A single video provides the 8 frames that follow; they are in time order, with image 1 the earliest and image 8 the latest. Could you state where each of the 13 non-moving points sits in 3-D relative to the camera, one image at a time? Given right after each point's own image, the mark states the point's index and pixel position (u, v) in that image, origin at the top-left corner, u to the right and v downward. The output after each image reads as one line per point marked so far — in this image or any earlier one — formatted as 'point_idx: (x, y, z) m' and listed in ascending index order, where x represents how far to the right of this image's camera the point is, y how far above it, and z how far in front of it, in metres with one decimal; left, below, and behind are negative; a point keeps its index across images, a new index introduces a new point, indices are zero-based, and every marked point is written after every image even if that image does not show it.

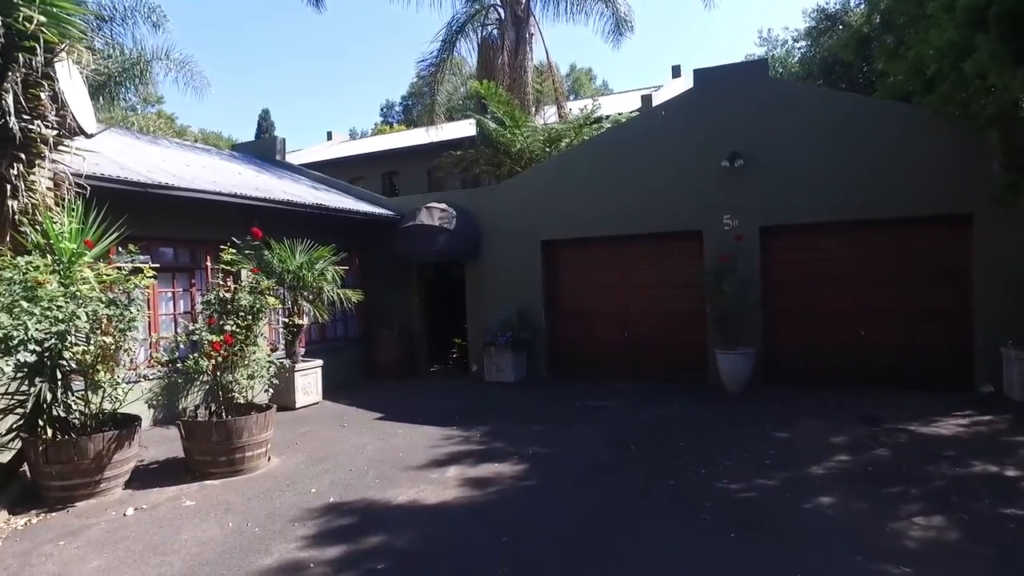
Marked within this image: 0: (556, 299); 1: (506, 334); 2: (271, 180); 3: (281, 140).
0: (+0.7, -0.2, +12.2) m
1: (-0.1, -0.7, +11.4) m
2: (-3.9, +1.7, +12.1) m
3: (-4.8, +3.0, +15.4) m
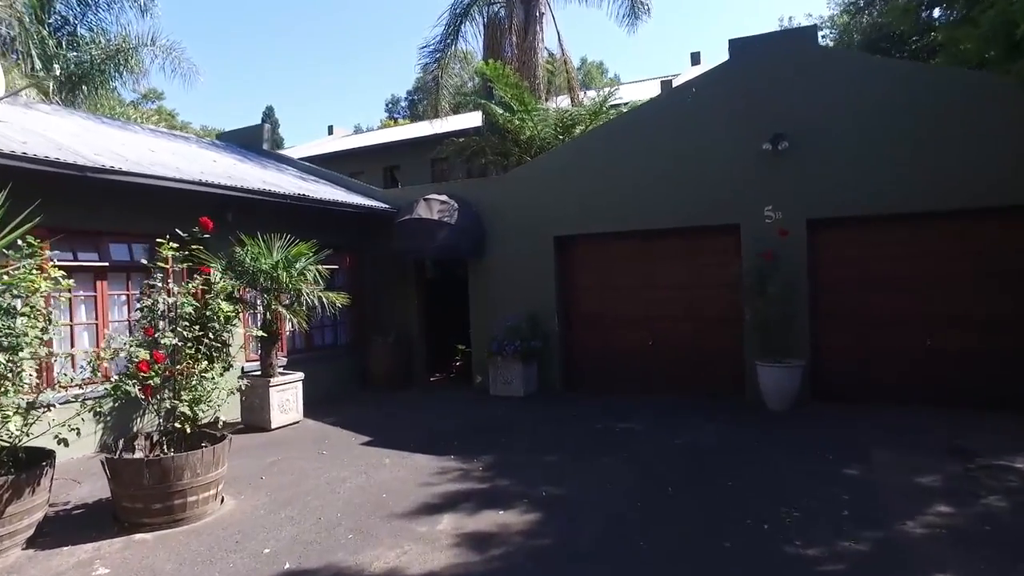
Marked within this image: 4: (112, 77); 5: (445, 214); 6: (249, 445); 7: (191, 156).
0: (+0.8, -0.2, +10.8) m
1: (0.0, -0.7, +10.1) m
2: (-3.8, +1.7, +10.9) m
3: (-4.6, +3.0, +14.1) m
4: (-10.3, +5.5, +19.2) m
5: (-1.0, +1.1, +10.9) m
6: (-2.7, -1.6, +7.7) m
7: (-4.4, +1.8, +10.1) m
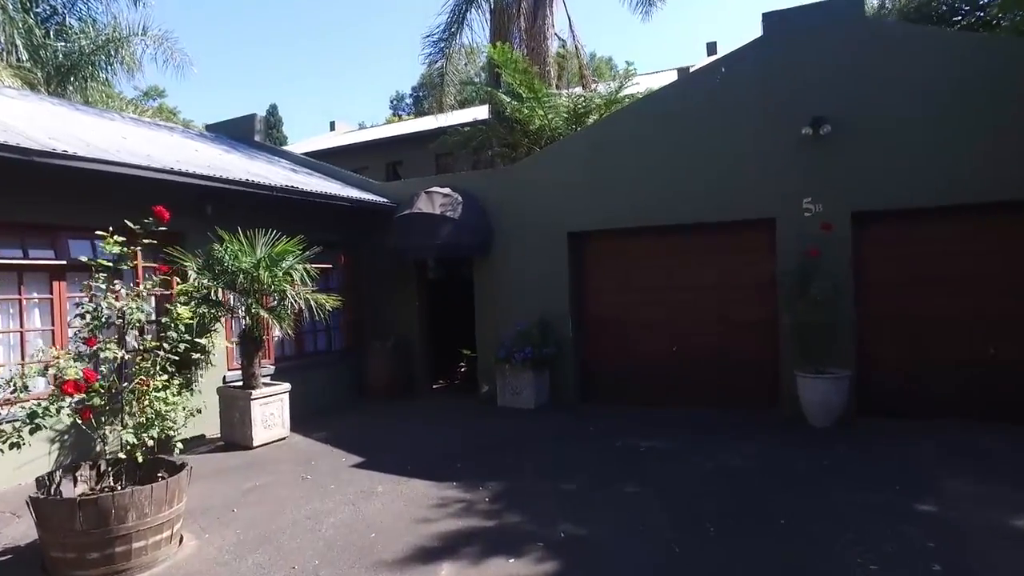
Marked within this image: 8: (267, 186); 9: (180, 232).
0: (+0.9, -0.2, +9.9) m
1: (+0.2, -0.8, +9.2) m
2: (-3.7, +1.7, +10.0) m
3: (-4.5, +3.0, +13.2) m
4: (-10.1, +5.4, +18.4) m
5: (-0.9, +1.1, +10.0) m
6: (-2.6, -1.6, +6.8) m
7: (-4.2, +1.8, +9.3) m
8: (-2.7, +1.1, +8.2) m
9: (-3.5, +0.6, +7.9) m
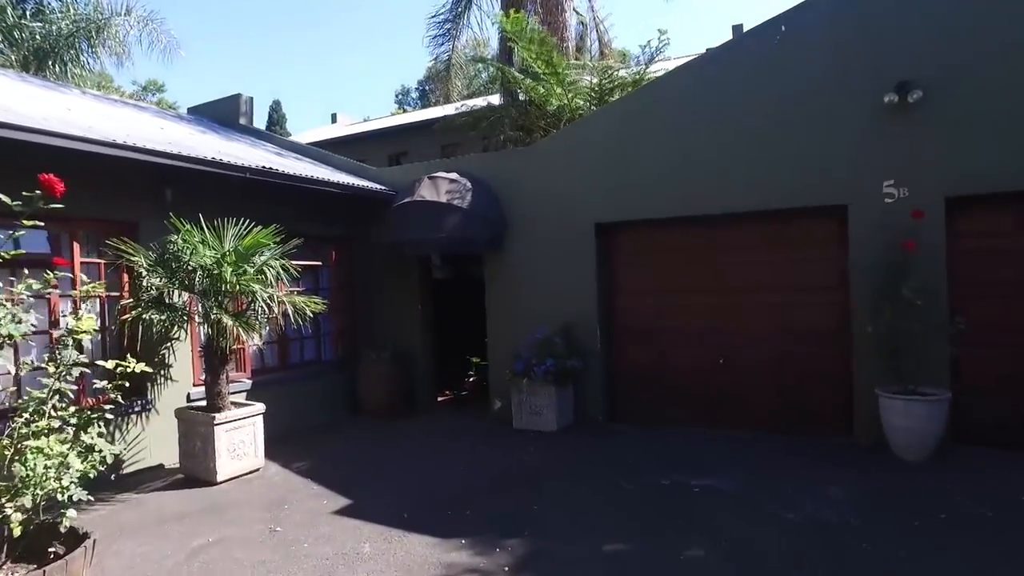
0: (+1.1, -0.2, +8.5) m
1: (+0.3, -0.8, +7.8) m
2: (-3.5, +1.7, +8.6) m
3: (-4.3, +3.0, +11.9) m
4: (-9.9, +5.4, +17.2) m
5: (-0.7, +1.1, +8.6) m
6: (-2.4, -1.6, +5.4) m
7: (-4.1, +1.8, +7.9) m
8: (-2.5, +1.1, +6.8) m
9: (-3.4, +0.6, +6.6) m
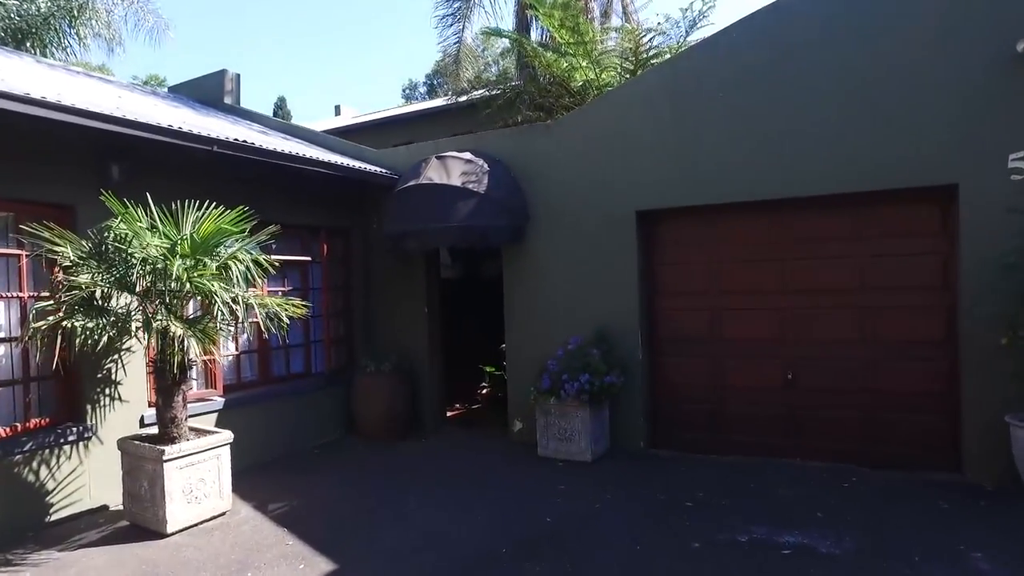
0: (+1.4, -0.2, +7.2) m
1: (+0.6, -0.8, +6.4) m
2: (-3.2, +1.7, +7.3) m
3: (-4.0, +3.0, +10.6) m
4: (-9.5, +5.4, +15.9) m
5: (-0.4, +1.1, +7.3) m
6: (-2.2, -1.6, +4.1) m
7: (-3.8, +1.8, +6.6) m
8: (-2.3, +1.1, +5.5) m
9: (-3.1, +0.6, +5.3) m
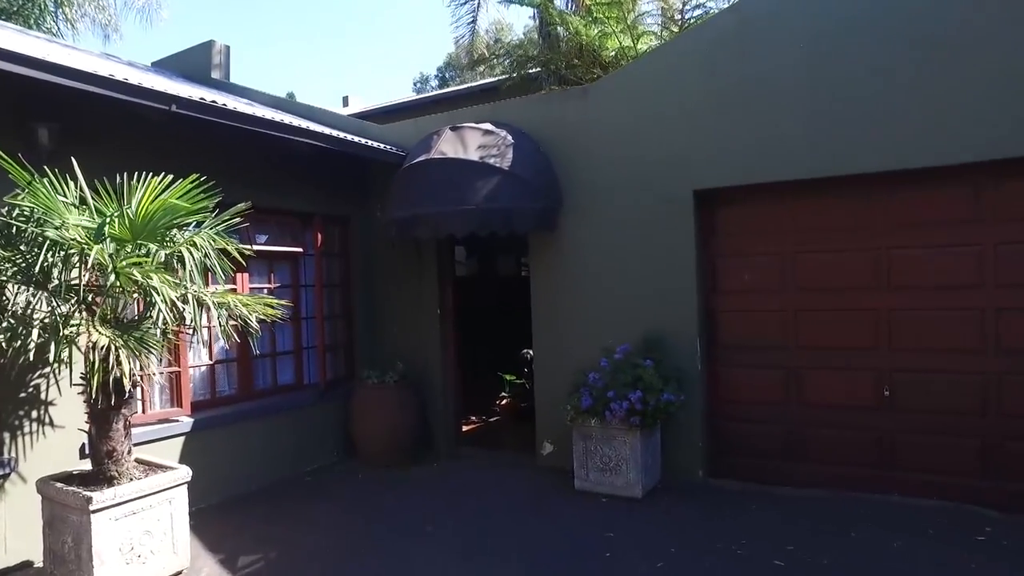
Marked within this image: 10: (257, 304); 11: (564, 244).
0: (+1.6, -0.2, +5.9) m
1: (+0.8, -0.7, +5.2) m
2: (-3.0, +1.7, +6.2) m
3: (-3.7, +3.0, +9.4) m
4: (-9.2, +5.5, +14.8) m
5: (-0.2, +1.1, +6.0) m
6: (-2.1, -1.6, +2.9) m
7: (-3.6, +1.8, +5.5) m
8: (-2.1, +1.2, +4.3) m
9: (-2.9, +0.6, +4.1) m
10: (-1.4, -0.1, +4.5) m
11: (+0.5, +0.4, +6.3) m
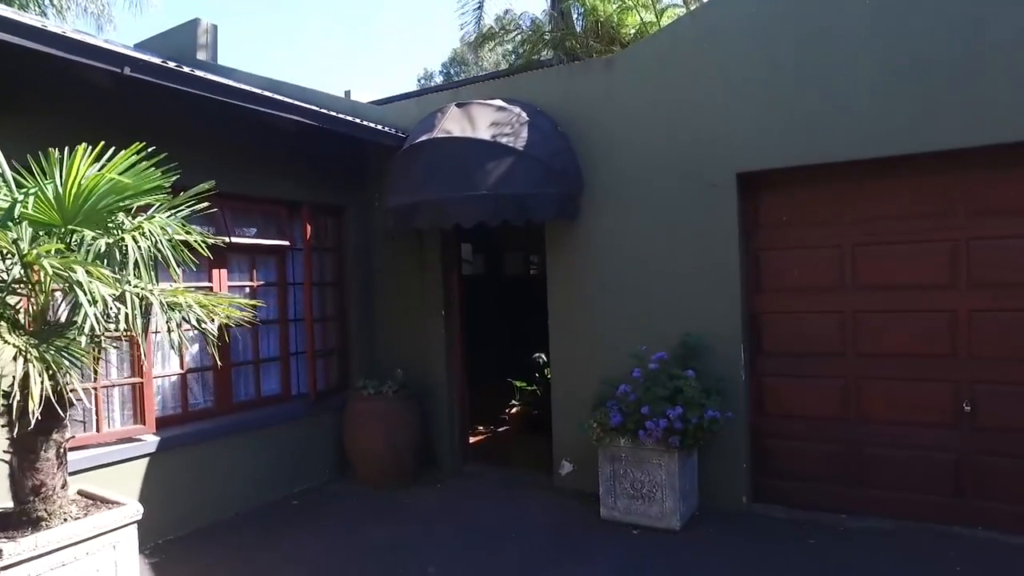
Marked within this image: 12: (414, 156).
0: (+1.7, -0.2, +5.2) m
1: (+0.9, -0.7, +4.4) m
2: (-2.9, +1.8, +5.4) m
3: (-3.6, +3.0, +8.7) m
4: (-9.0, +5.5, +14.1) m
5: (-0.1, +1.1, +5.3) m
6: (-2.0, -1.6, +2.2) m
7: (-3.5, +1.8, +4.7) m
8: (-2.0, +1.2, +3.5) m
9: (-2.8, +0.6, +3.4) m
10: (-1.3, -0.1, +3.7) m
11: (+0.6, +0.4, +5.5) m
12: (-0.7, +1.0, +5.4) m
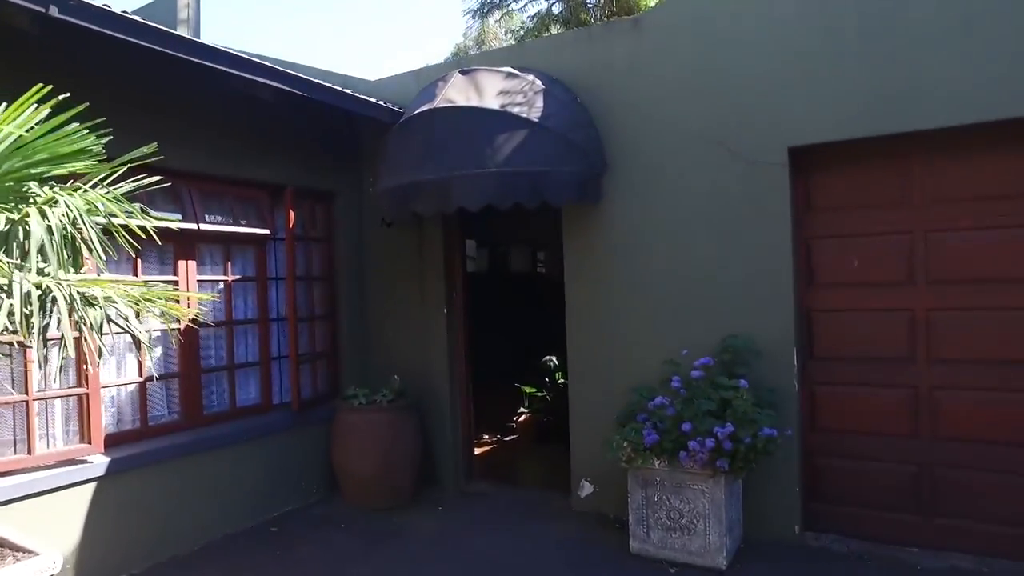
0: (+1.8, -0.1, +4.4) m
1: (+1.0, -0.7, +3.7) m
2: (-2.8, +1.8, +4.7) m
3: (-3.5, +3.1, +8.0) m
4: (-8.9, +5.5, +13.4) m
5: (0.0, +1.1, +4.6) m
6: (-1.9, -1.6, +1.5) m
7: (-3.4, +1.9, +4.0) m
8: (-1.9, +1.2, +2.8) m
9: (-2.8, +0.7, +2.6) m
10: (-1.3, 0.0, +3.0) m
11: (+0.7, +0.4, +4.8) m
12: (-0.6, +1.0, +4.7) m
